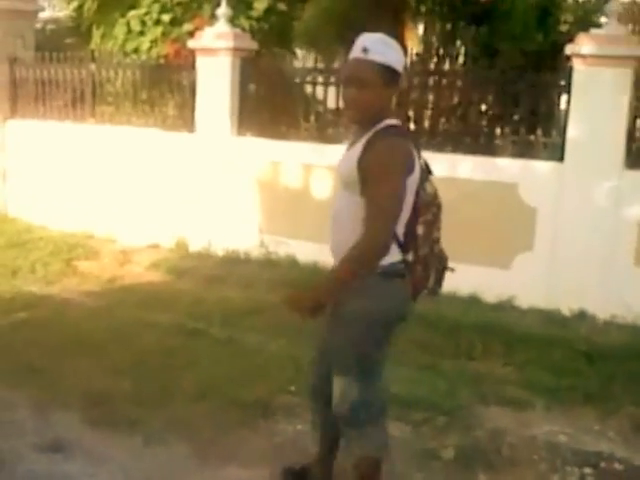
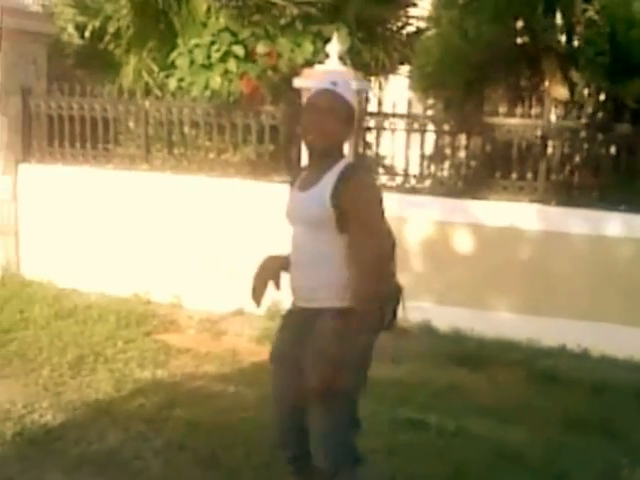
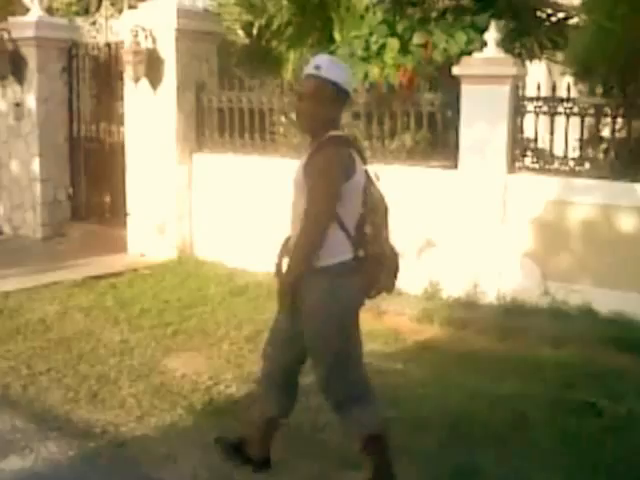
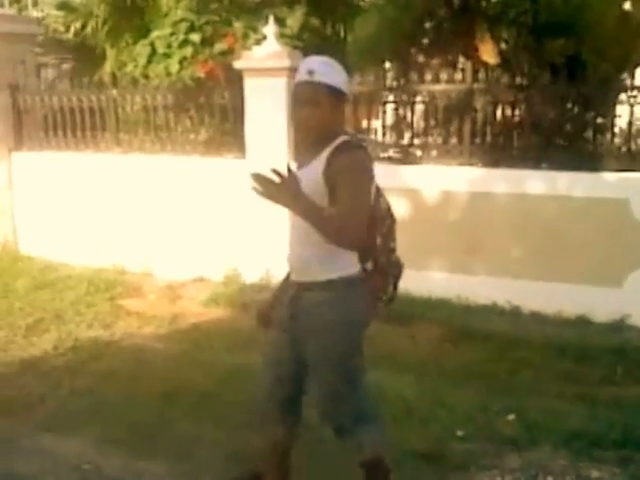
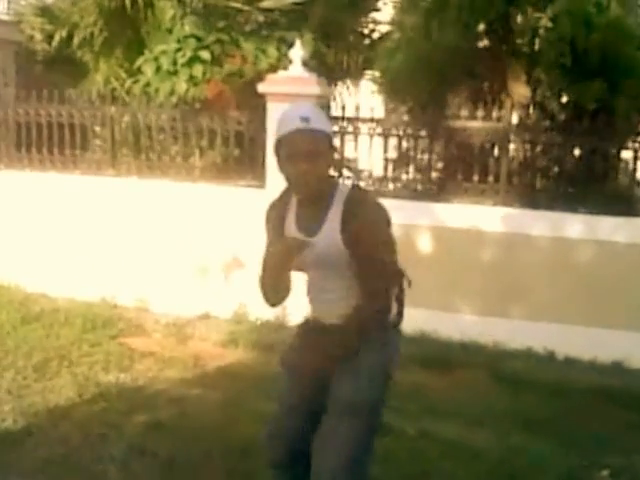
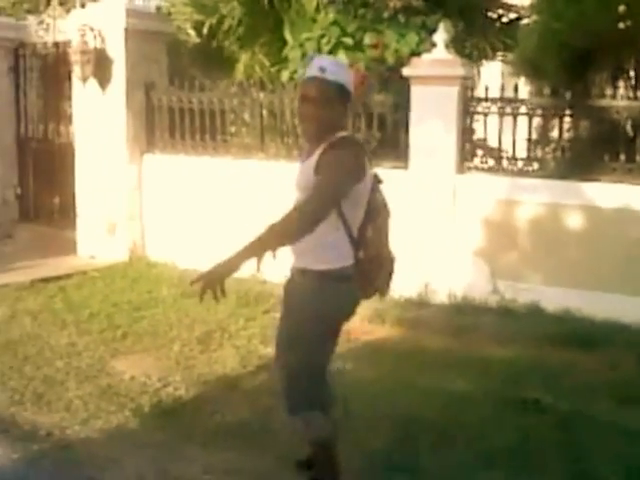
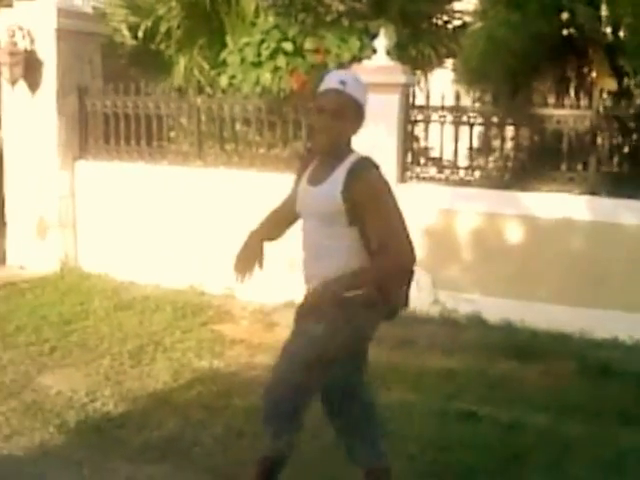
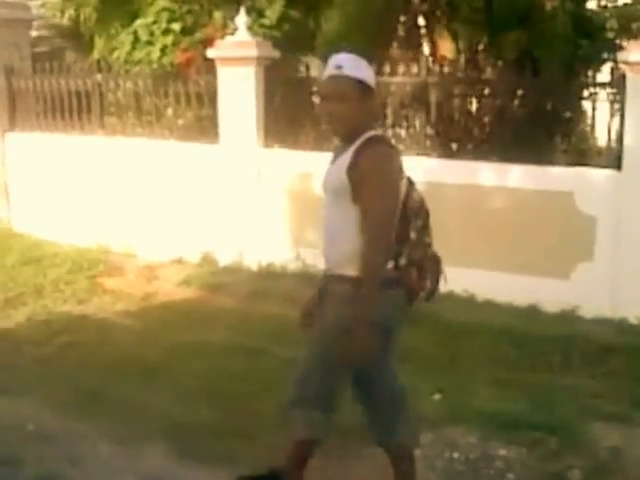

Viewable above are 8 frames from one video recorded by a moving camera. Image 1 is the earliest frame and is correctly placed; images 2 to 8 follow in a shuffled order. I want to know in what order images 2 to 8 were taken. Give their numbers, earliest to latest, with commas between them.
8, 4, 5, 2, 7, 6, 3
